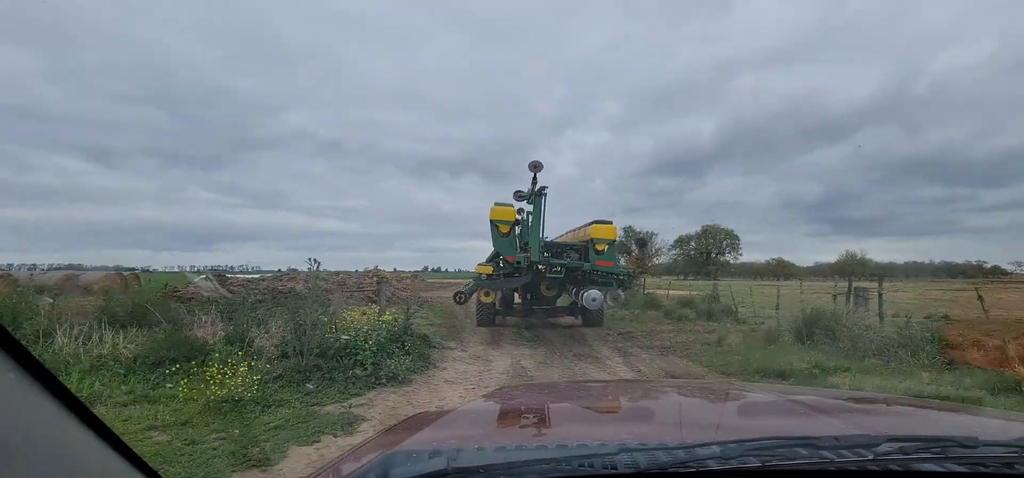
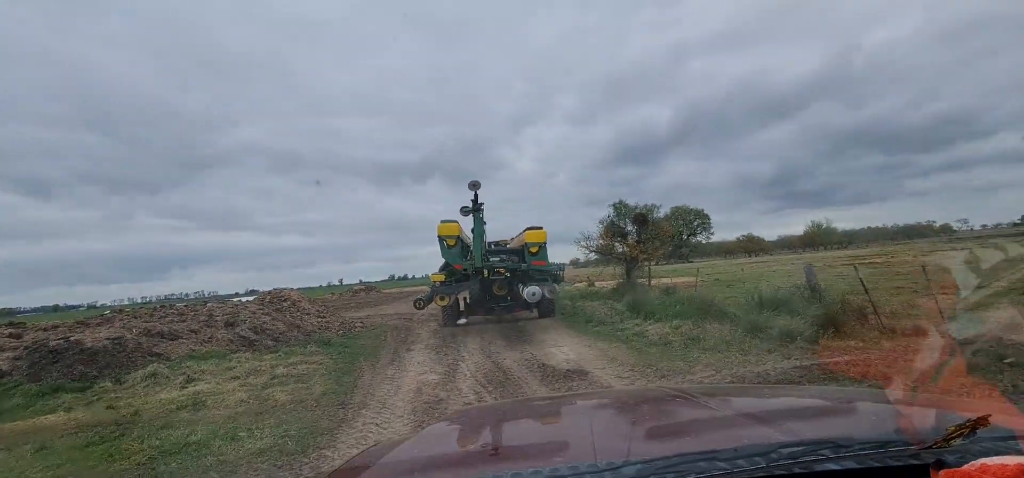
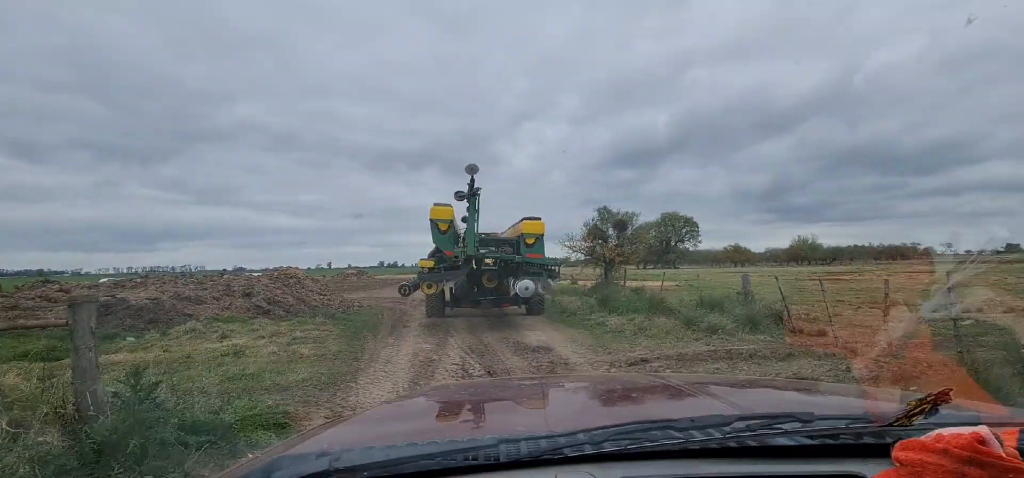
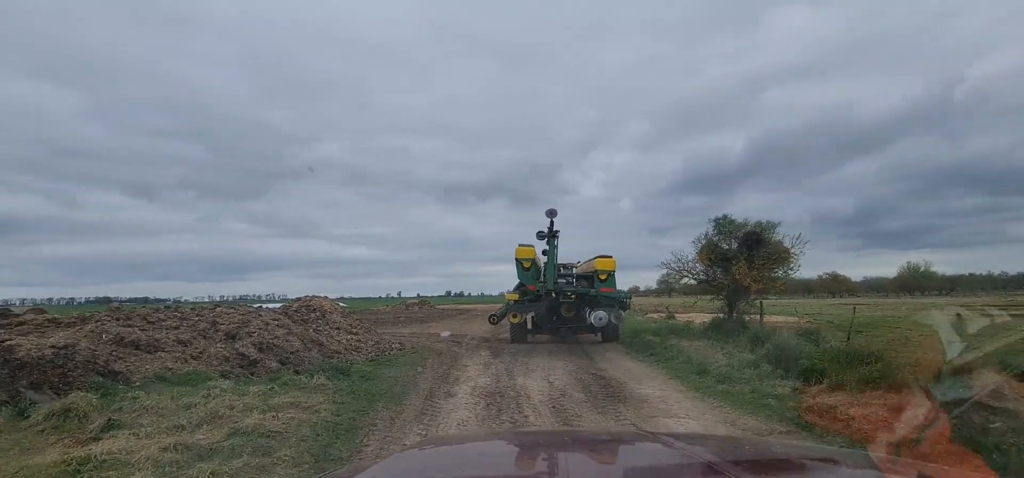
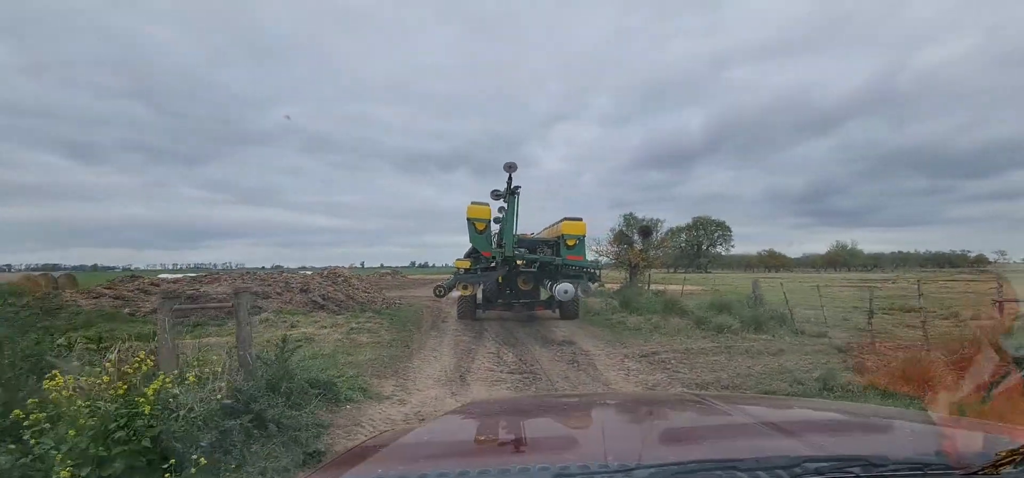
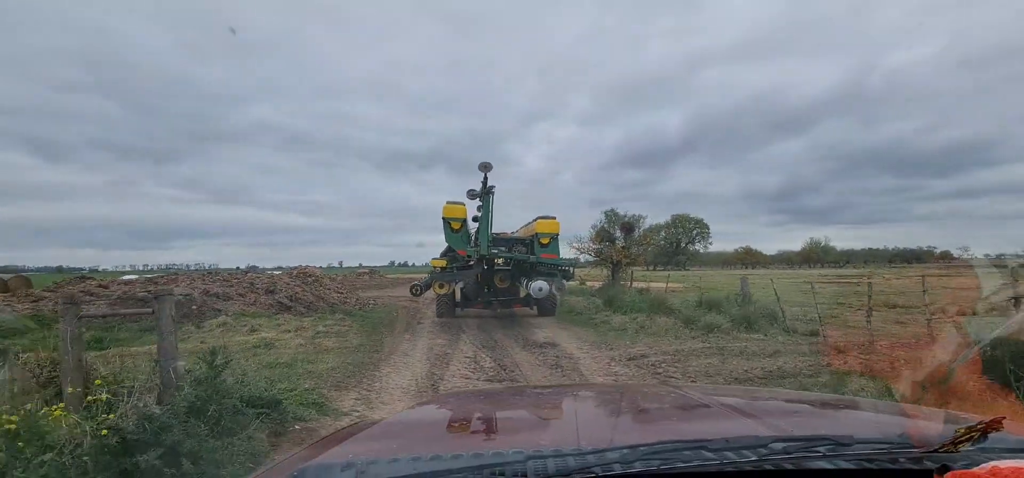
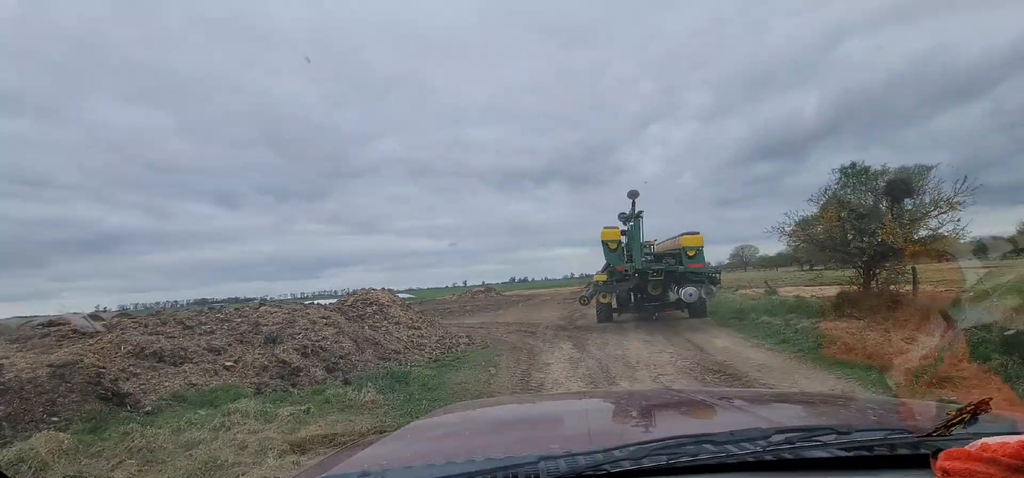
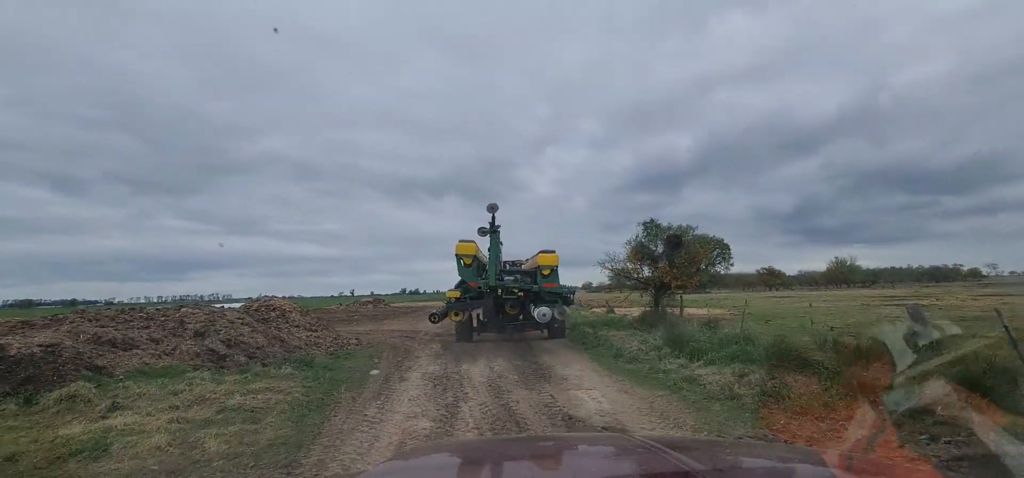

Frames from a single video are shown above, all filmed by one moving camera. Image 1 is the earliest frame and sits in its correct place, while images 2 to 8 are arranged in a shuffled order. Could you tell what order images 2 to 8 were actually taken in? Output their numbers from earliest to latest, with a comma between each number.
5, 6, 3, 2, 8, 4, 7
